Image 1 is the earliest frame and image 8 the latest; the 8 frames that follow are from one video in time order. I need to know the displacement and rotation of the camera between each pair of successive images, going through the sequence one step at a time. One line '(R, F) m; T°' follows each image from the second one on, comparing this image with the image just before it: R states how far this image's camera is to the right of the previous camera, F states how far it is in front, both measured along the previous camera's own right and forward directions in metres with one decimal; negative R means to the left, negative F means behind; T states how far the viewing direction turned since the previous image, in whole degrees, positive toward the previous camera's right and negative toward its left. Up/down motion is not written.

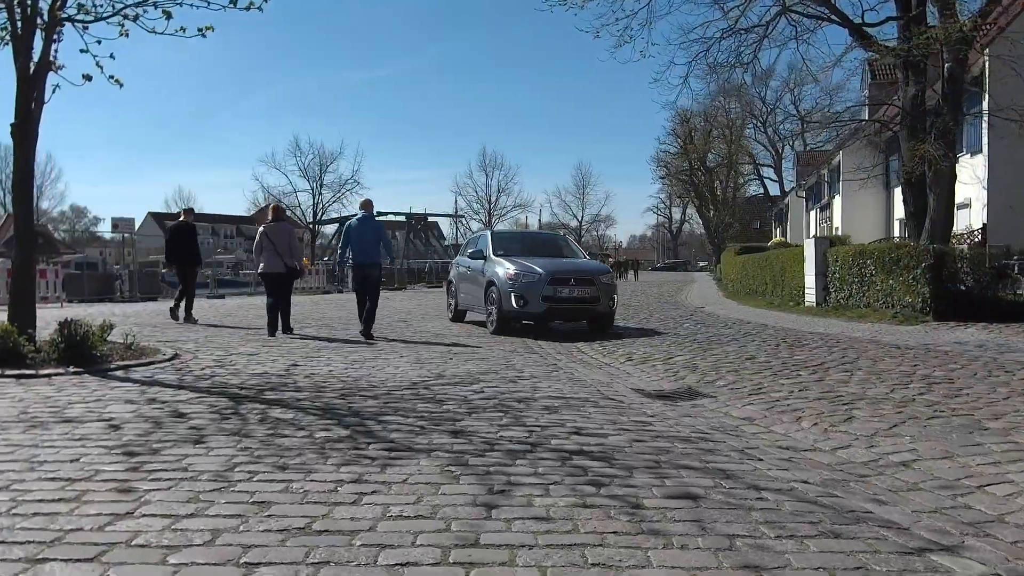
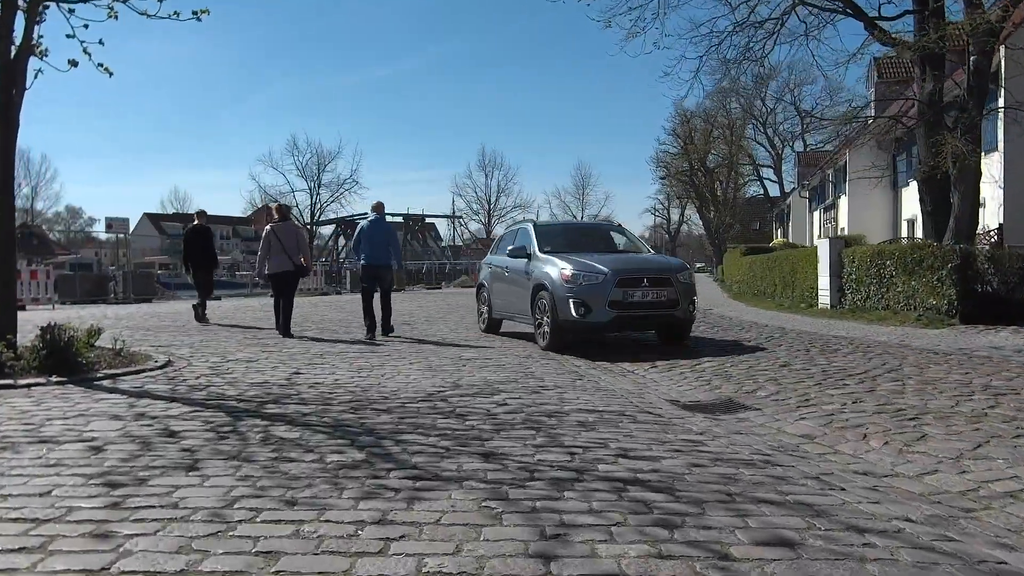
(-0.2, +0.6) m; 0°
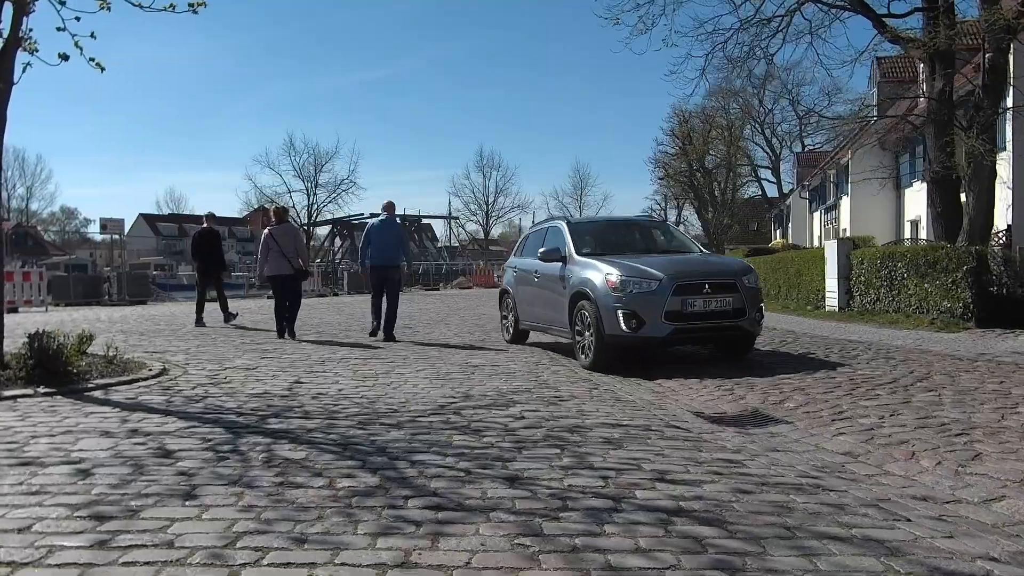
(-0.2, +0.4) m; 0°
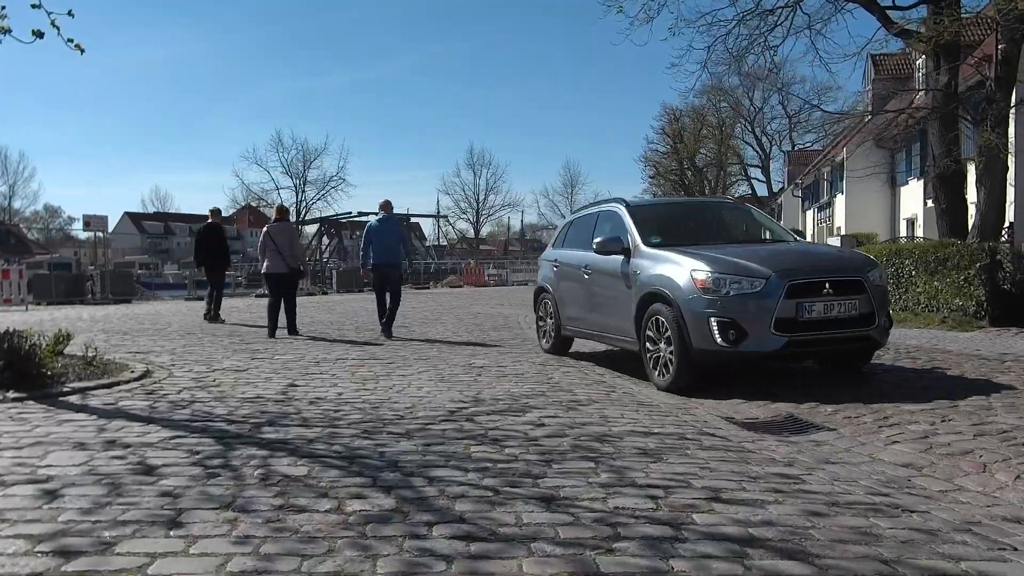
(-0.2, +0.5) m; +1°
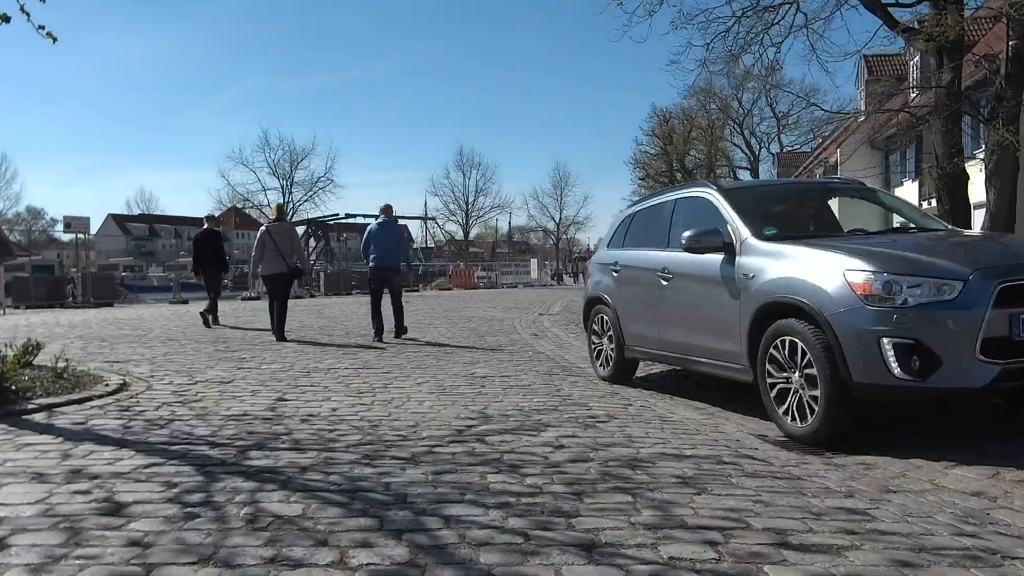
(-0.2, +0.5) m; +1°
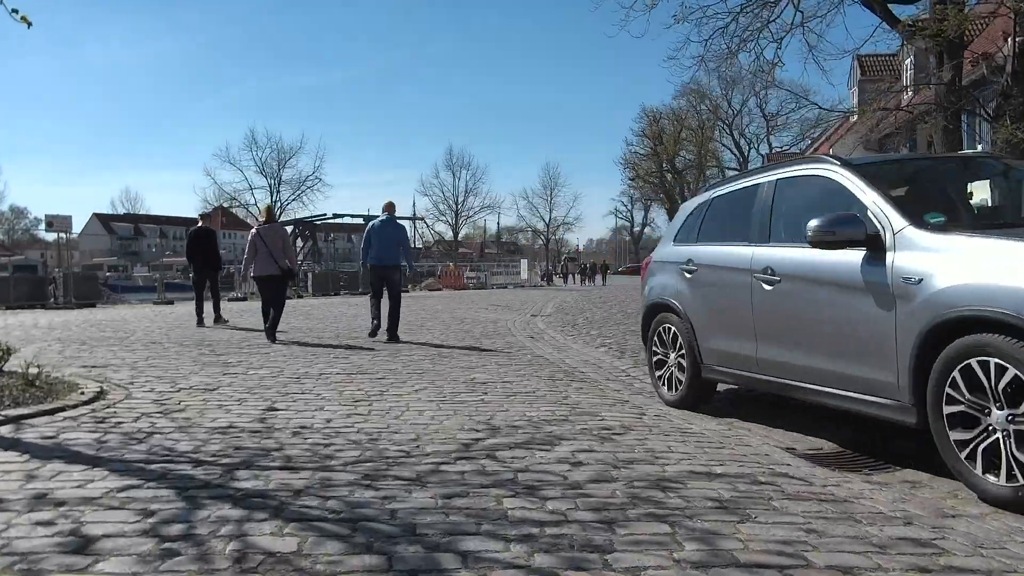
(-0.1, +0.4) m; +1°
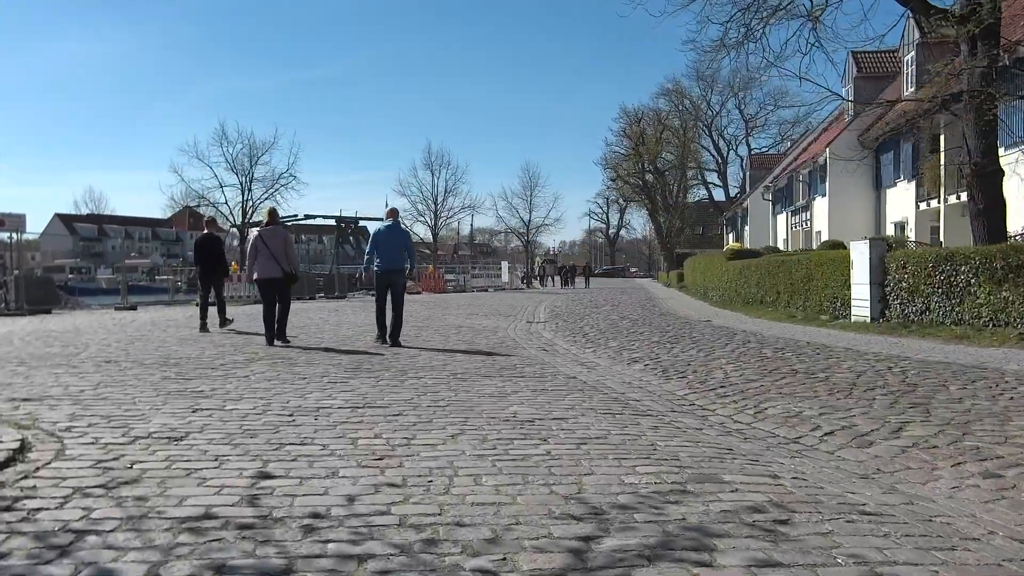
(-0.6, +1.7) m; +2°
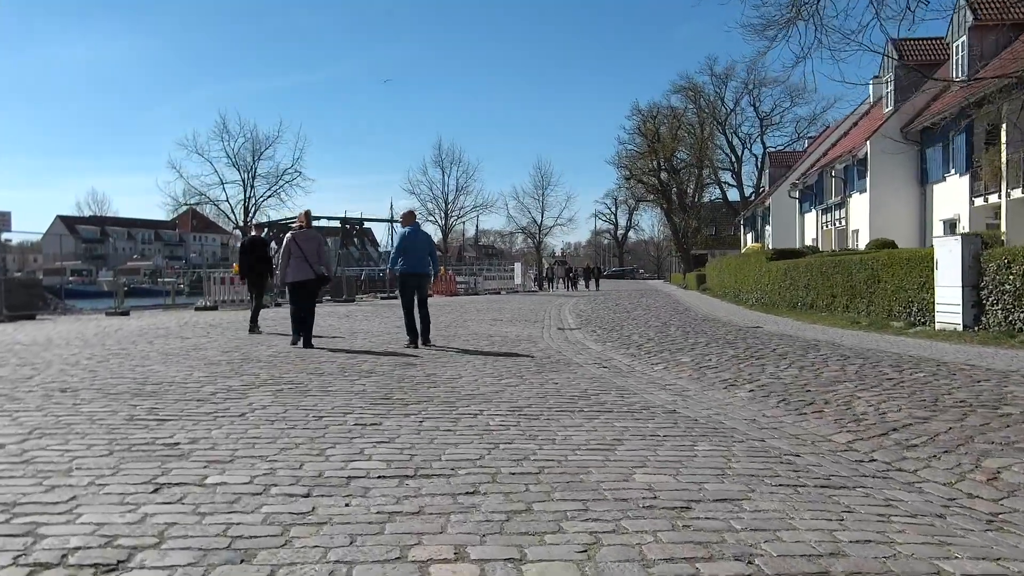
(-0.7, +2.2) m; 0°
